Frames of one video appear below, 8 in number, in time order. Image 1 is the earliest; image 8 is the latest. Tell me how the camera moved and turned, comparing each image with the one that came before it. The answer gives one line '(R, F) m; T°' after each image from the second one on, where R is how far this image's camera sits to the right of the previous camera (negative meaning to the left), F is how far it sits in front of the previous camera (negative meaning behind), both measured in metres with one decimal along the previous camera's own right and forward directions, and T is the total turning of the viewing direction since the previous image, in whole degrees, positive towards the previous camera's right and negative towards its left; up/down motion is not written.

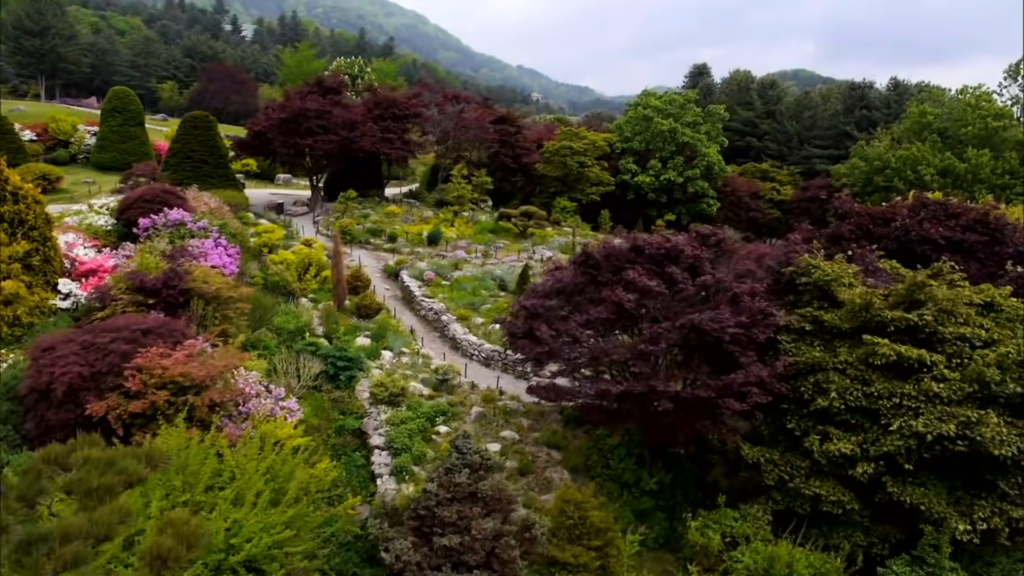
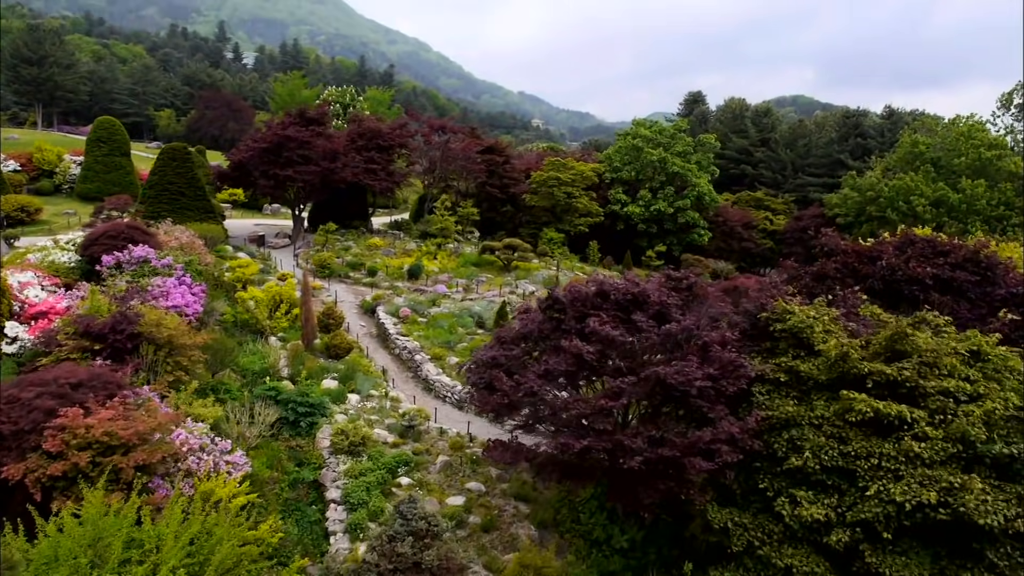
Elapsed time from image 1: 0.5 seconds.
(+0.5, +0.4) m; 0°
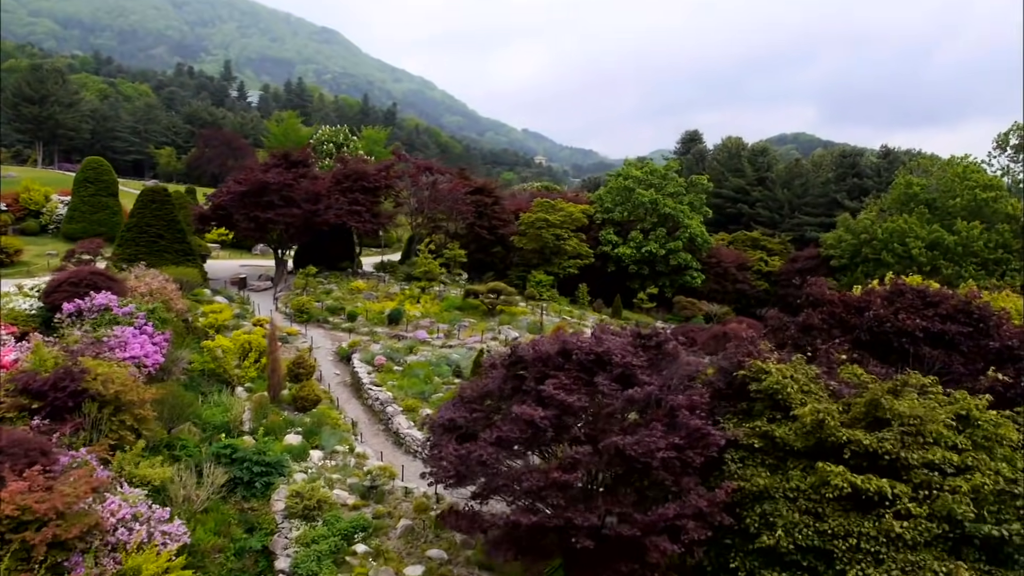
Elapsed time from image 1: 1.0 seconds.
(+0.5, +0.4) m; 0°
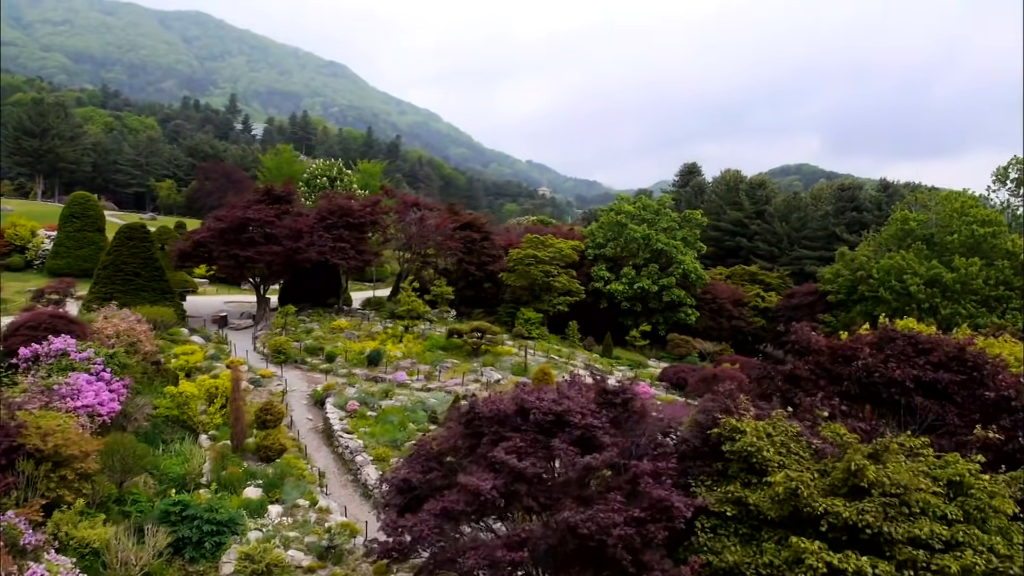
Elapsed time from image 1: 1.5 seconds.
(+0.5, +0.5) m; 0°
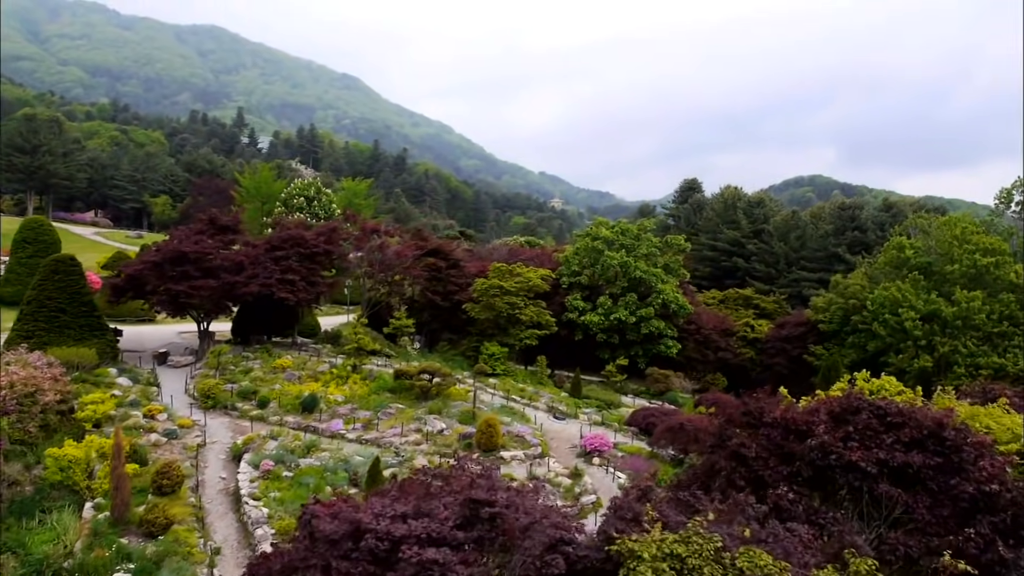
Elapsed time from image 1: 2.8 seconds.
(+1.3, +1.4) m; -1°
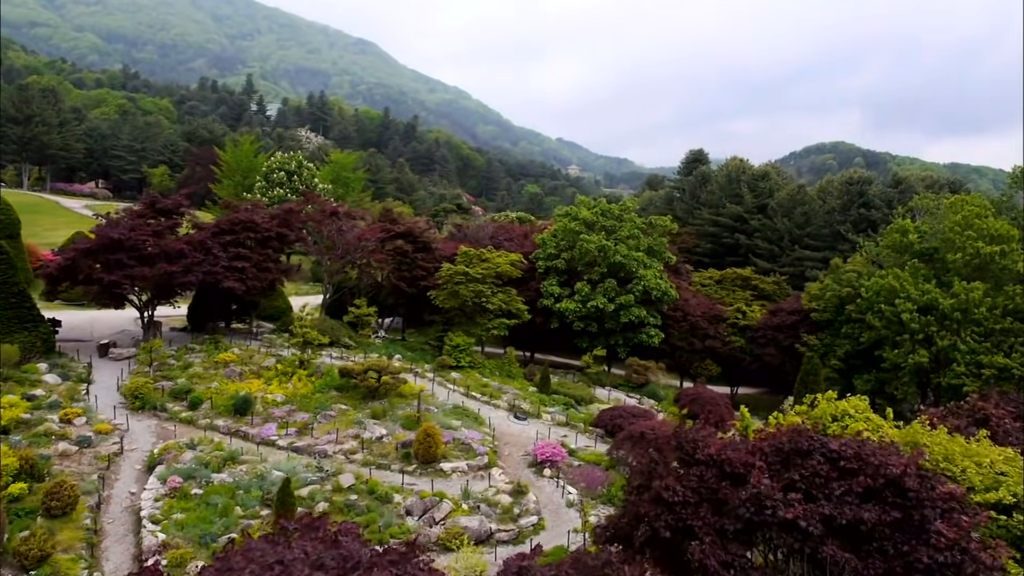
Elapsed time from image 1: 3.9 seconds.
(+1.3, +1.3) m; -1°
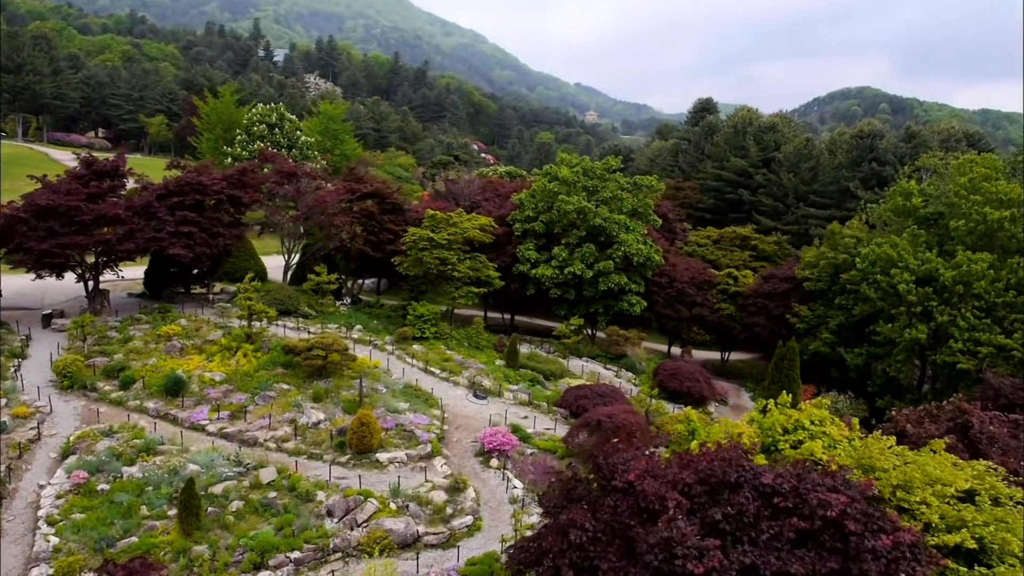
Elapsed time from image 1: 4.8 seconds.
(+1.1, +1.2) m; -1°
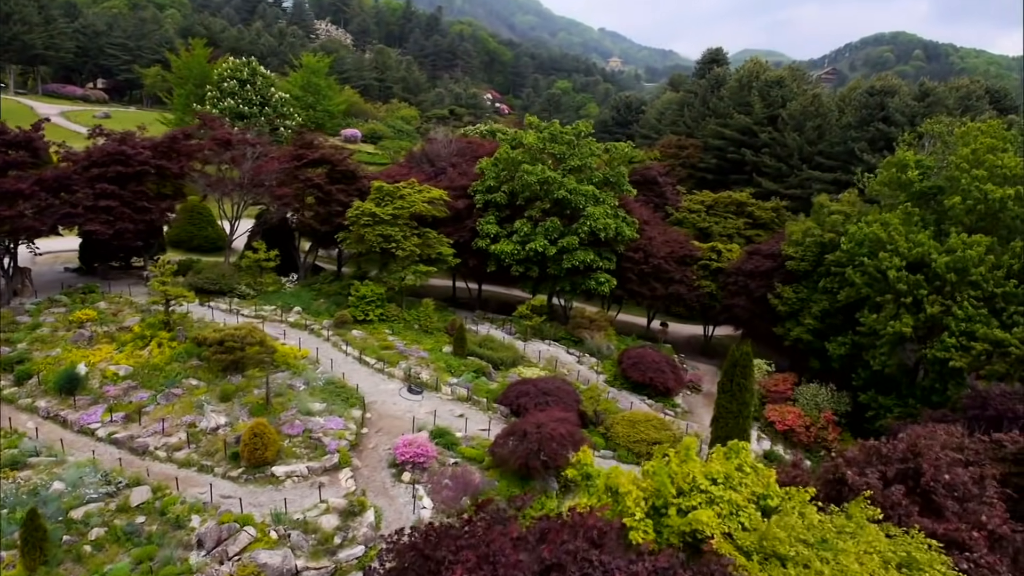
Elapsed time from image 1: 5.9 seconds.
(+1.5, +1.4) m; -2°
